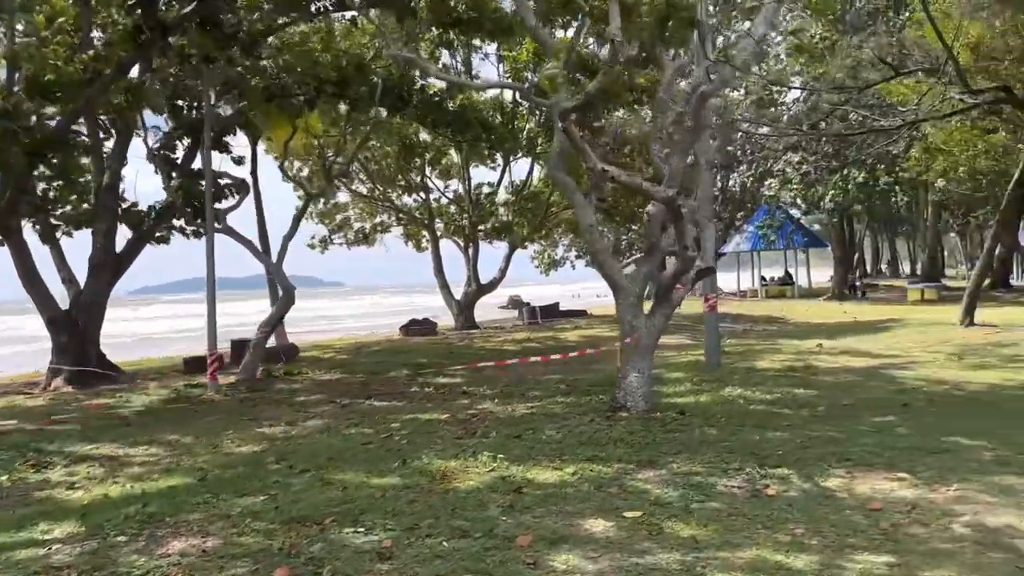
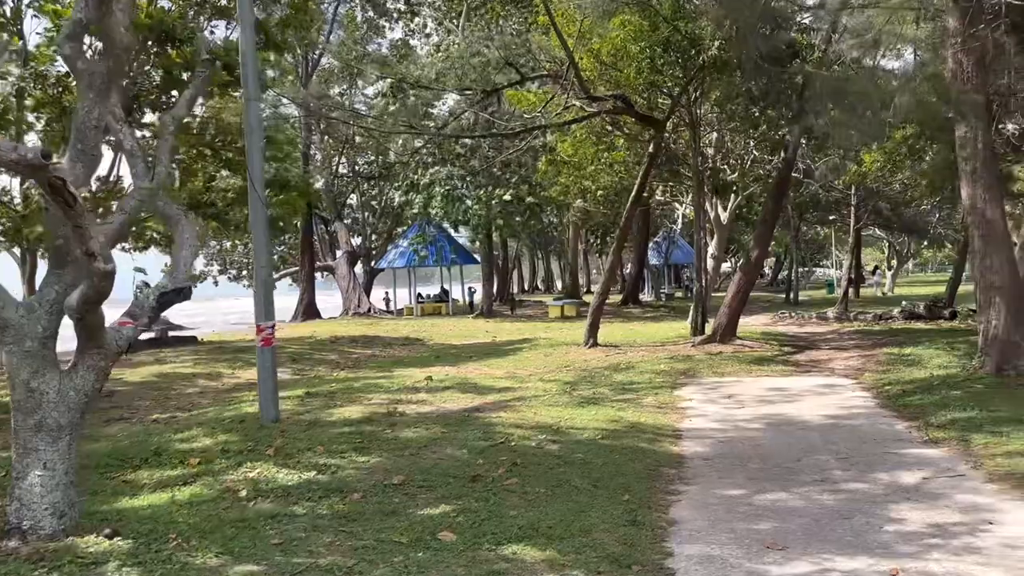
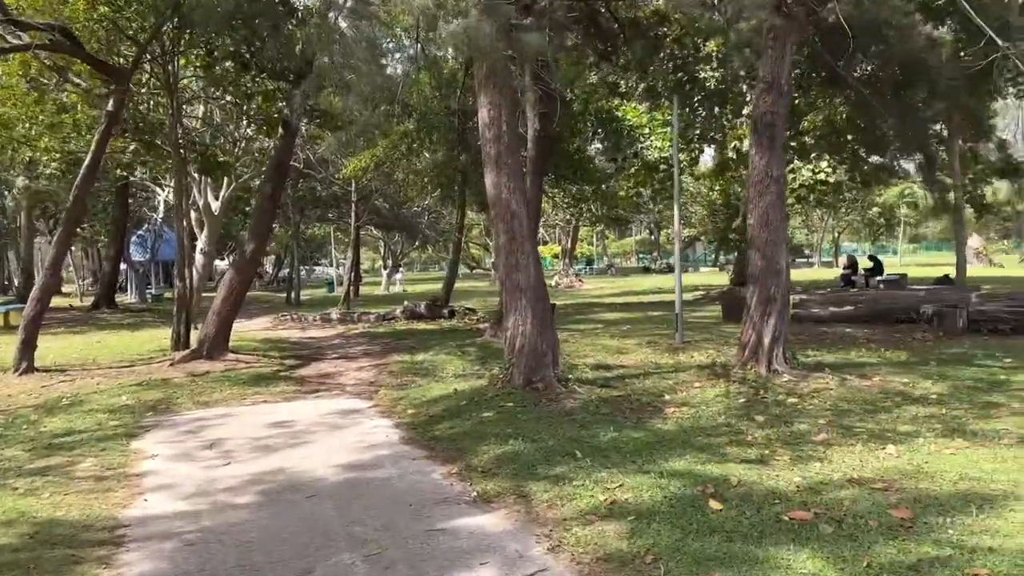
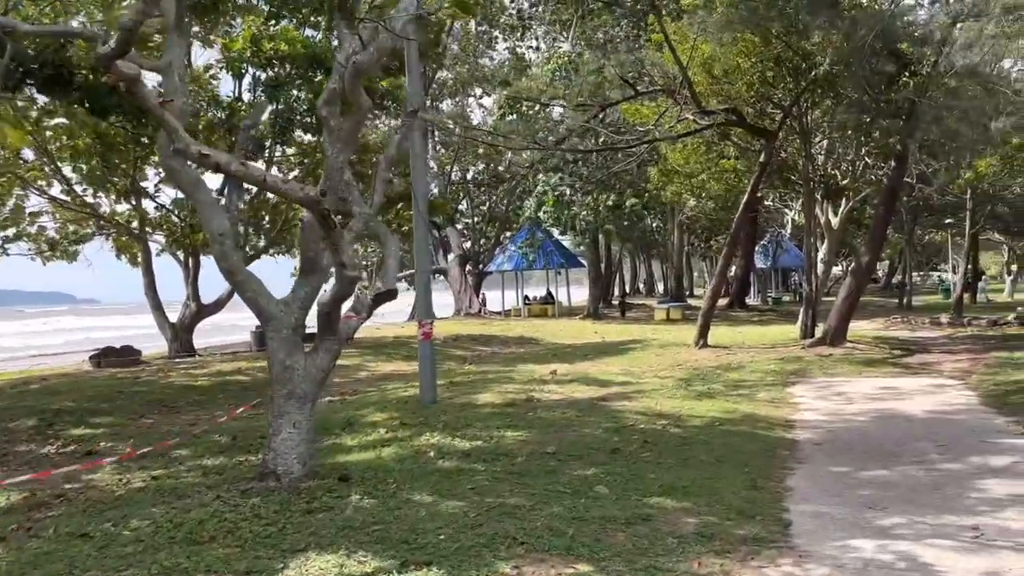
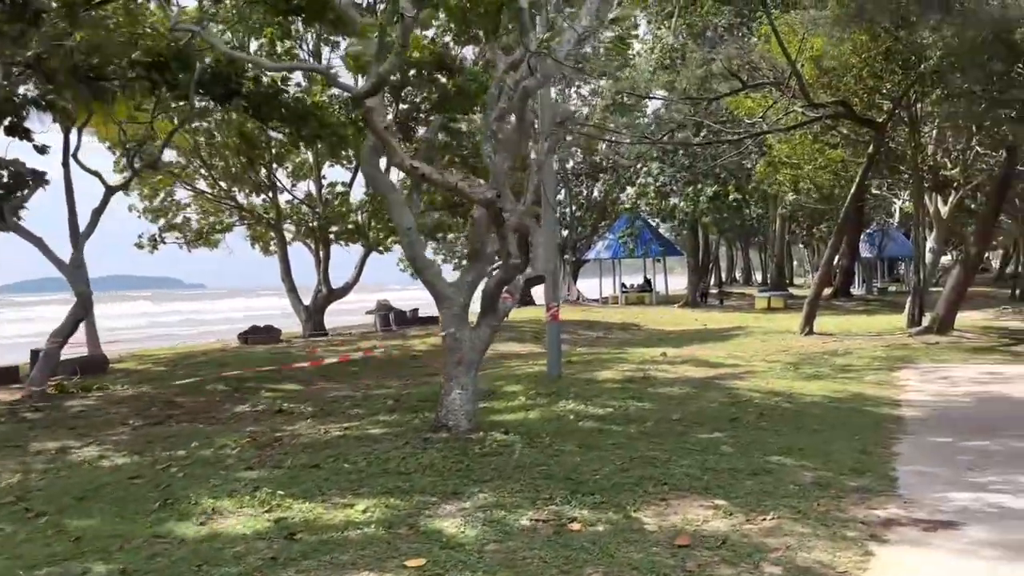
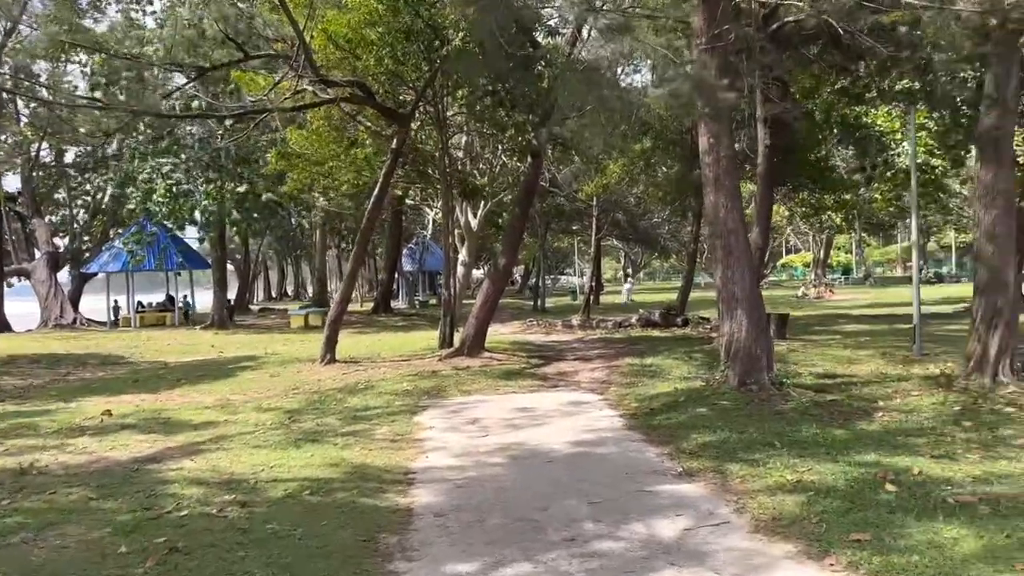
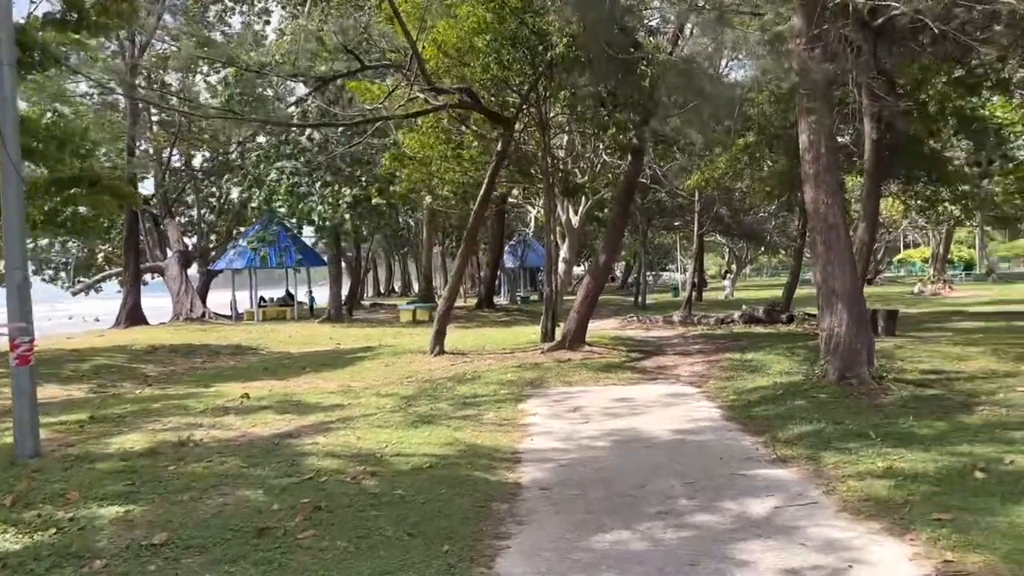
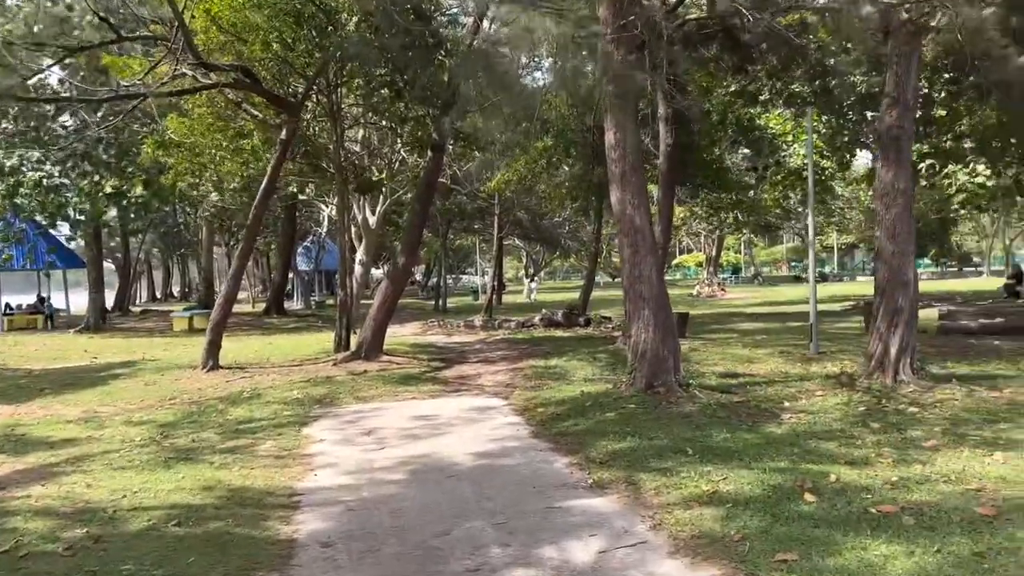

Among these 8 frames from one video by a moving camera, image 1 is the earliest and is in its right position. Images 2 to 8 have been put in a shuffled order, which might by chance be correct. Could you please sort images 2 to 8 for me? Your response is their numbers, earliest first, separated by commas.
5, 4, 2, 7, 6, 8, 3
